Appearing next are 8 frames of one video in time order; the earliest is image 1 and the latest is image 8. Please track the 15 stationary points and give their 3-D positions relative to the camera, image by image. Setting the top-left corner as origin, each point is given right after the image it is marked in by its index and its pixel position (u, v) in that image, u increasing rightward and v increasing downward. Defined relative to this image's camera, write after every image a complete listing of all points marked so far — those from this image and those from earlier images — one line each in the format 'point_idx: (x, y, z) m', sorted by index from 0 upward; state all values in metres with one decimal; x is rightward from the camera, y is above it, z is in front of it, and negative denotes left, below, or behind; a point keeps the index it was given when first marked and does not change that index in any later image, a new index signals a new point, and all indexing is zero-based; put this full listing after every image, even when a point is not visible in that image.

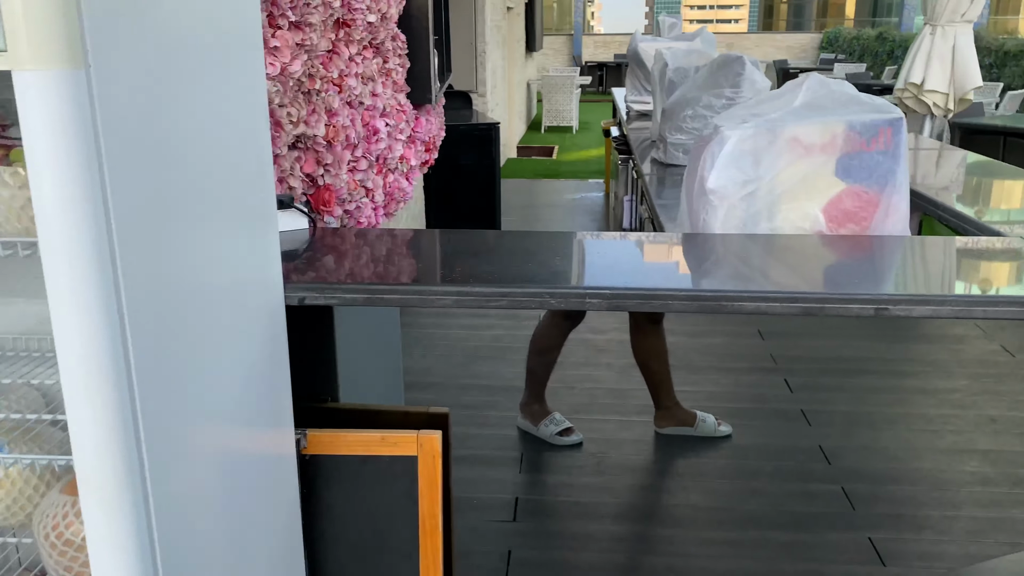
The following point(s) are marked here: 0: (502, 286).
0: (0.0, 0.0, +1.2) m
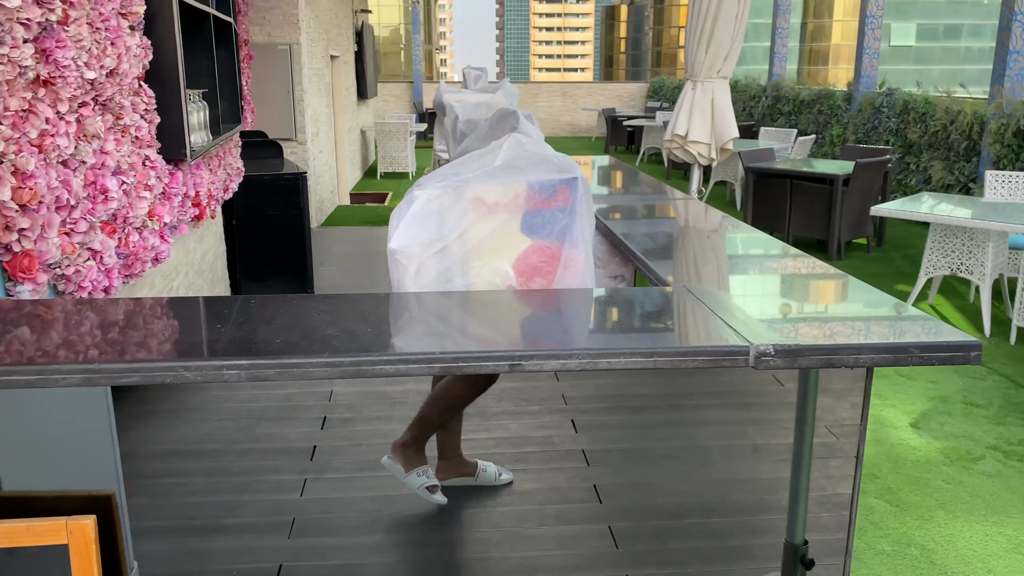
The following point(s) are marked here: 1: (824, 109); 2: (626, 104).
0: (-0.5, -0.1, +1.1) m
1: (+3.4, +1.9, +9.2) m
2: (+2.5, +4.0, +18.1) m
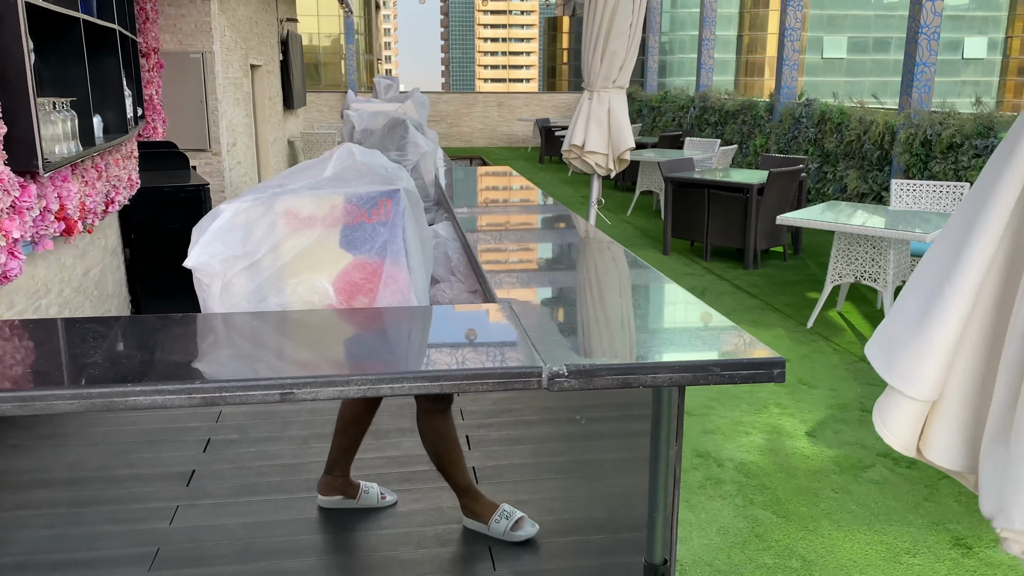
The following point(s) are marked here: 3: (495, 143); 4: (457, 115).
0: (-0.8, -0.1, +1.0) m
1: (+2.6, +1.9, +9.3) m
2: (+1.1, +3.8, +18.1) m
3: (-0.3, +3.1, +17.9) m
4: (-1.1, +3.6, +17.6) m
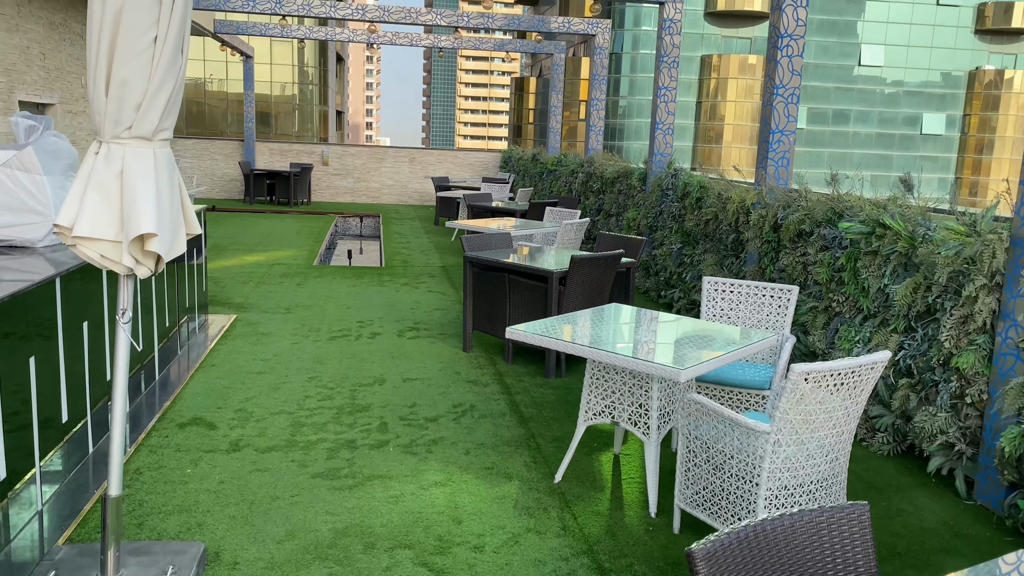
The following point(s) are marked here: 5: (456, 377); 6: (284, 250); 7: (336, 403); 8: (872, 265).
0: (-2.2, -0.4, -0.3) m
1: (+1.1, +1.0, +8.2) m
2: (-0.7, +2.3, +17.0) m
3: (-2.1, +1.7, +16.7) m
4: (-2.9, +2.3, +16.4) m
5: (-0.3, -0.5, +4.7) m
6: (-2.5, +0.4, +9.4) m
7: (-0.9, -0.6, +4.2) m
8: (+1.7, +0.1, +3.9) m
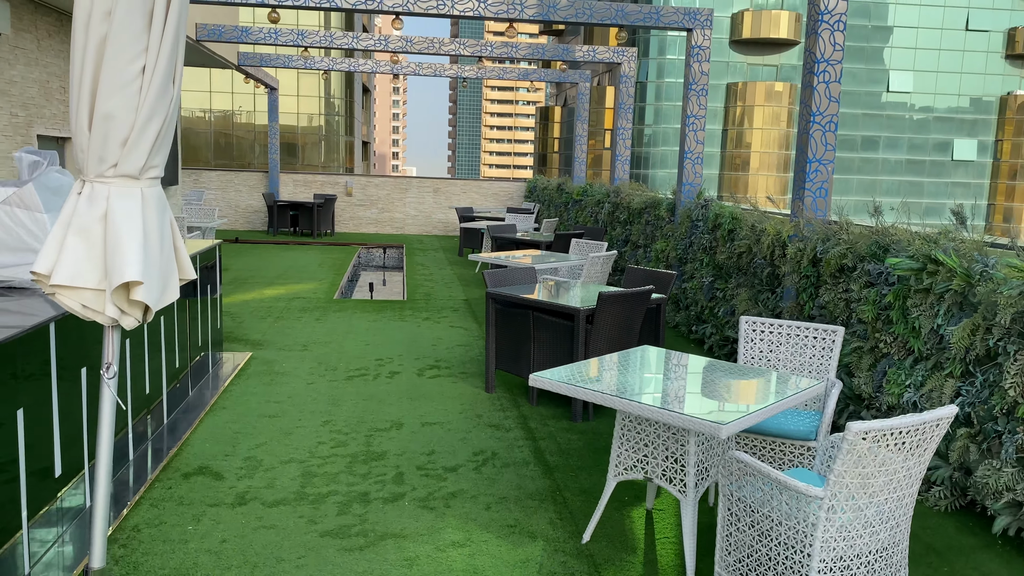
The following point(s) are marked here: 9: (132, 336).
0: (-2.2, -0.4, -0.5) m
1: (+1.3, +0.7, +7.9) m
2: (-0.2, +1.7, +16.9) m
3: (-1.6, +1.1, +16.6) m
4: (-2.4, +1.7, +16.3) m
5: (-0.2, -0.7, +4.5) m
6: (-2.3, 0.0, +9.2) m
7: (-0.8, -0.8, +4.0) m
8: (+1.8, -0.1, +3.6) m
9: (-1.7, -0.2, +3.8) m
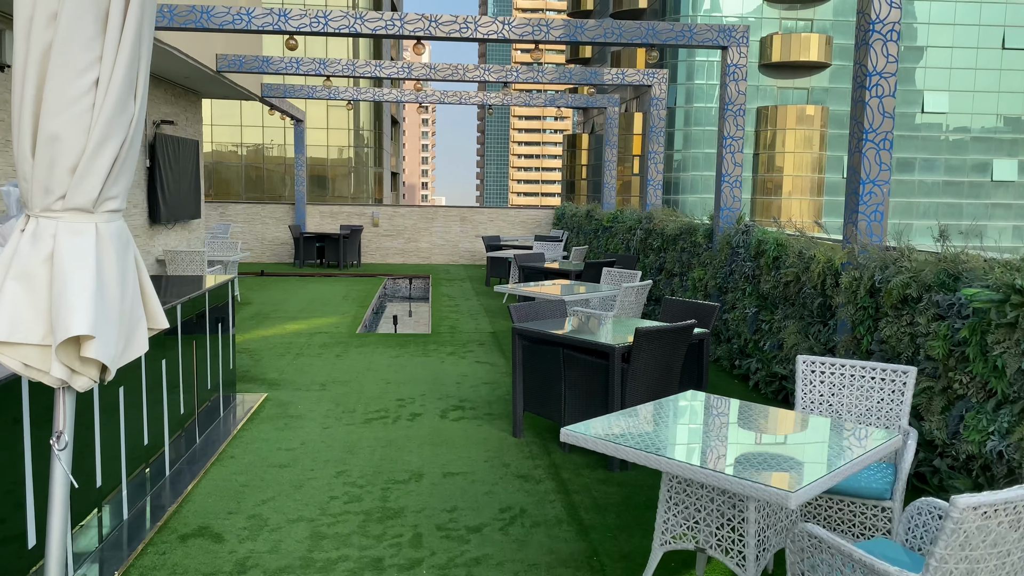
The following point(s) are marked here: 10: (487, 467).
0: (-2.2, -0.4, -0.8) m
1: (+1.6, +0.4, +7.5) m
2: (+0.4, +1.1, +16.6) m
3: (-1.1, +0.5, +16.3) m
4: (-1.8, +1.1, +16.1) m
5: (0.0, -0.9, +4.1) m
6: (-2.0, -0.3, +8.9) m
7: (-0.6, -0.9, +3.7) m
8: (+1.9, -0.2, +3.2) m
9: (-1.6, -0.4, +3.5) m
10: (-0.1, -0.9, +4.1) m
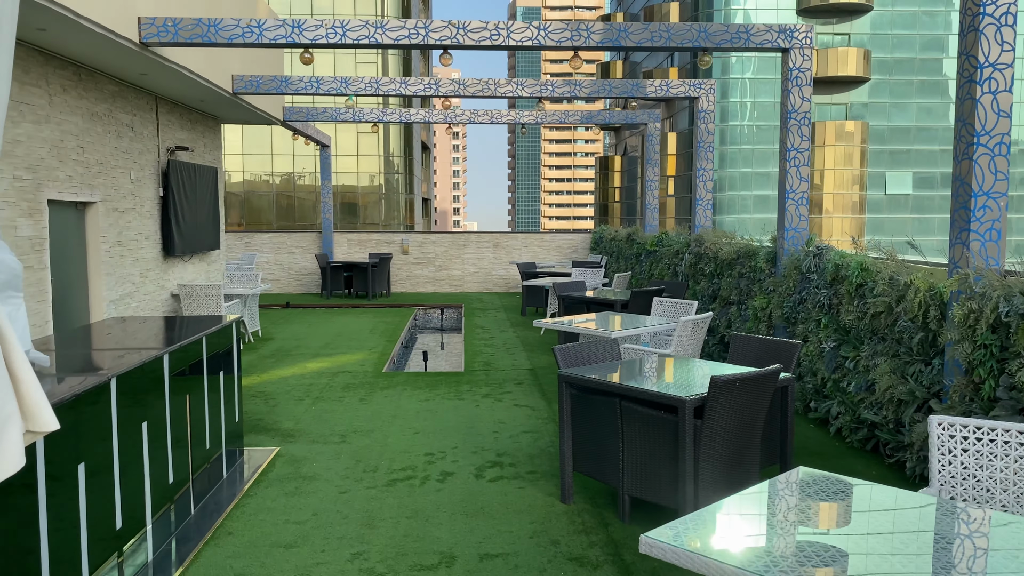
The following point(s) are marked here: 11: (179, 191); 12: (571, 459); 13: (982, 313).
0: (-2.2, -0.5, -1.4) m
1: (+1.9, +0.1, +6.8) m
2: (+1.0, +0.6, +15.9) m
3: (-0.4, 0.0, +15.6) m
4: (-1.2, +0.6, +15.5) m
5: (+0.2, -1.1, +3.4) m
6: (-1.6, -0.6, +8.3) m
7: (-0.5, -1.1, +3.0) m
8: (+2.0, -0.3, +2.4) m
9: (-1.4, -0.6, +2.9) m
10: (+0.1, -1.1, +3.4) m
11: (-3.4, +1.0, +8.6) m
12: (+0.3, -0.8, +4.0) m
13: (+2.0, -0.1, +3.6) m
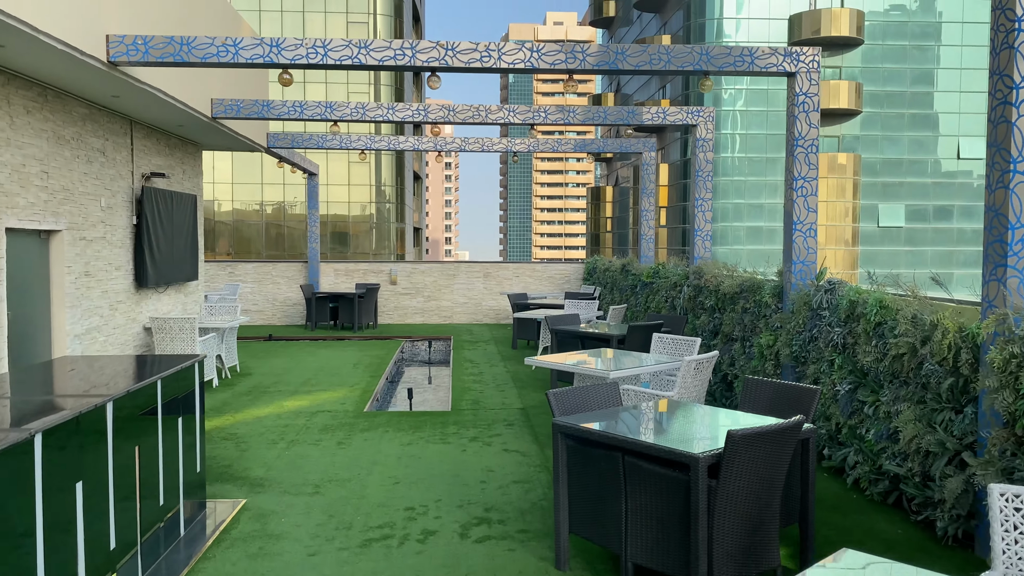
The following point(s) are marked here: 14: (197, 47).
0: (-2.2, -0.5, -1.9) m
1: (+1.8, -0.1, +6.4) m
2: (+0.9, 0.0, +15.5) m
3: (-0.6, -0.6, +15.2) m
4: (-1.4, 0.0, +15.1) m
5: (+0.1, -1.2, +2.9) m
6: (-1.7, -1.0, +7.9) m
7: (-0.5, -1.2, +2.5) m
8: (+2.0, -0.4, +2.1) m
9: (-1.5, -0.7, +2.5) m
10: (0.0, -1.2, +3.0) m
11: (-3.5, +0.7, +8.2) m
12: (+0.2, -1.0, +3.6) m
13: (+2.0, -0.3, +3.3) m
14: (-2.2, +1.7, +6.0) m
